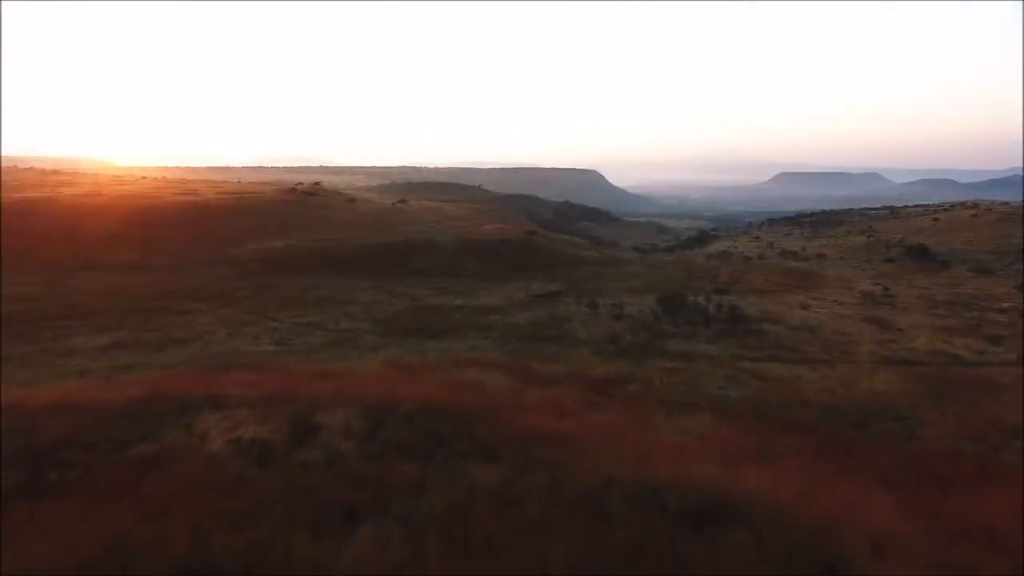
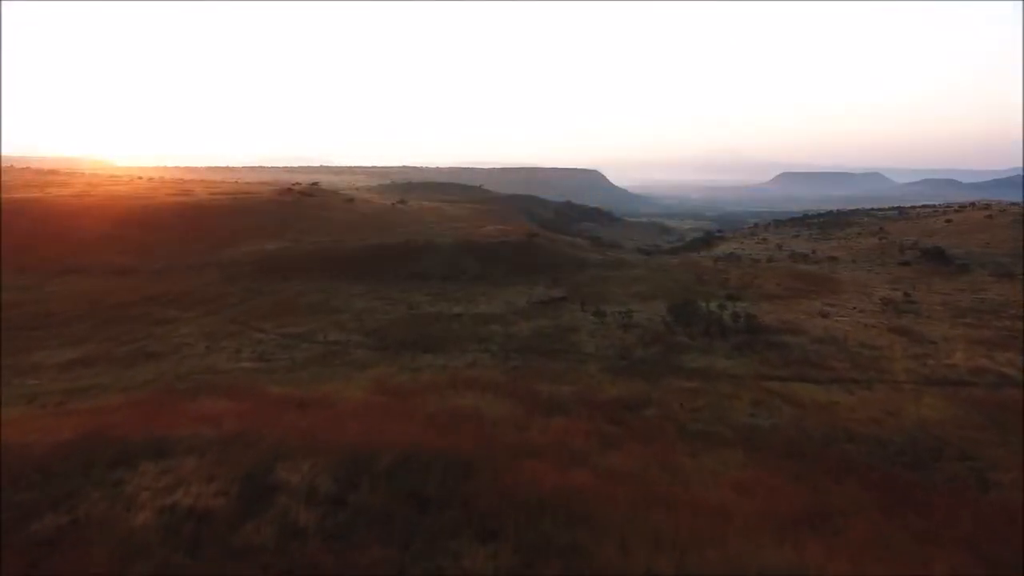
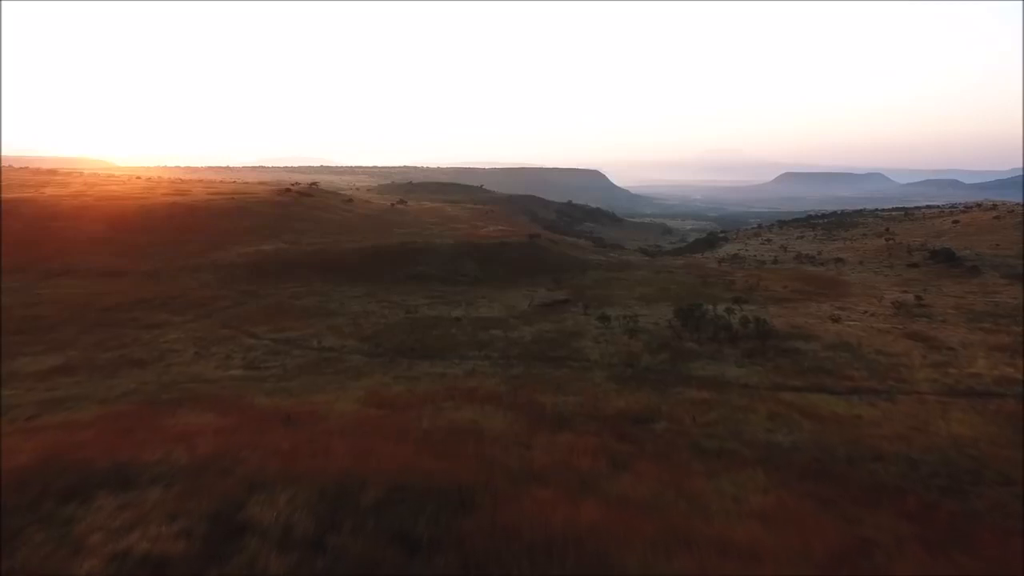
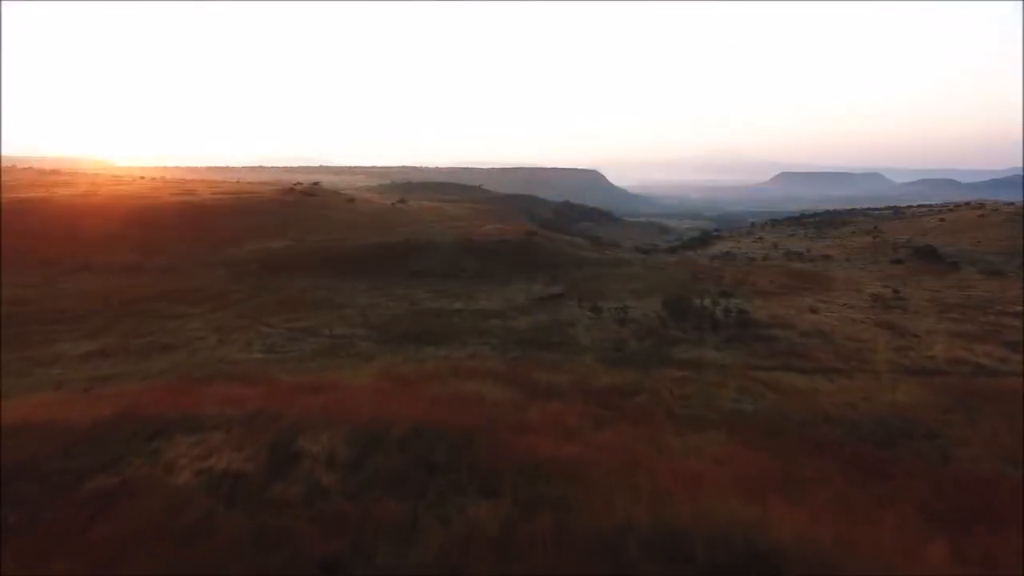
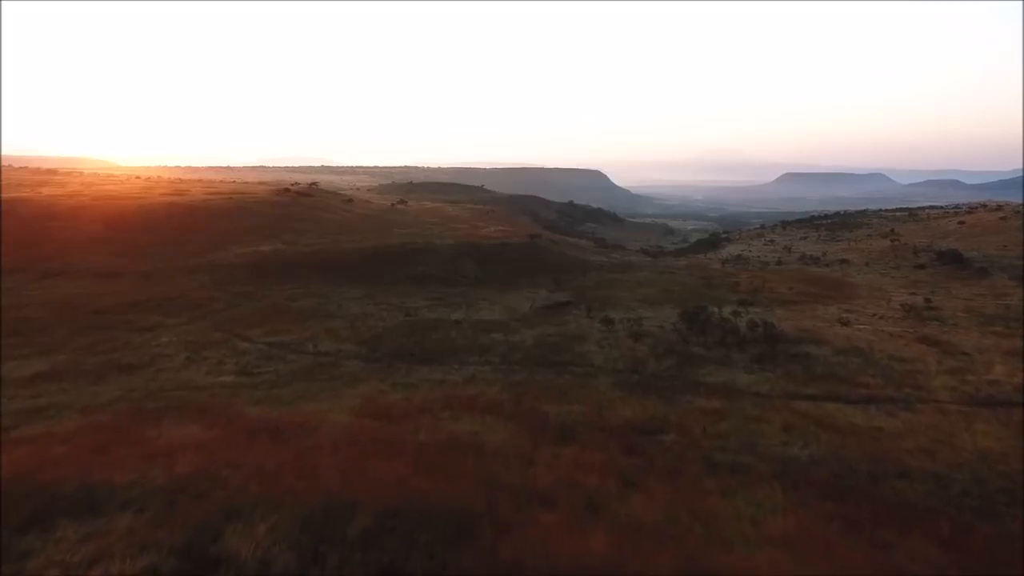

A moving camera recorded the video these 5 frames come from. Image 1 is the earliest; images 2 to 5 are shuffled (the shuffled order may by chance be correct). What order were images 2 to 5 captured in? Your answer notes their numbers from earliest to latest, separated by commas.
4, 2, 3, 5
